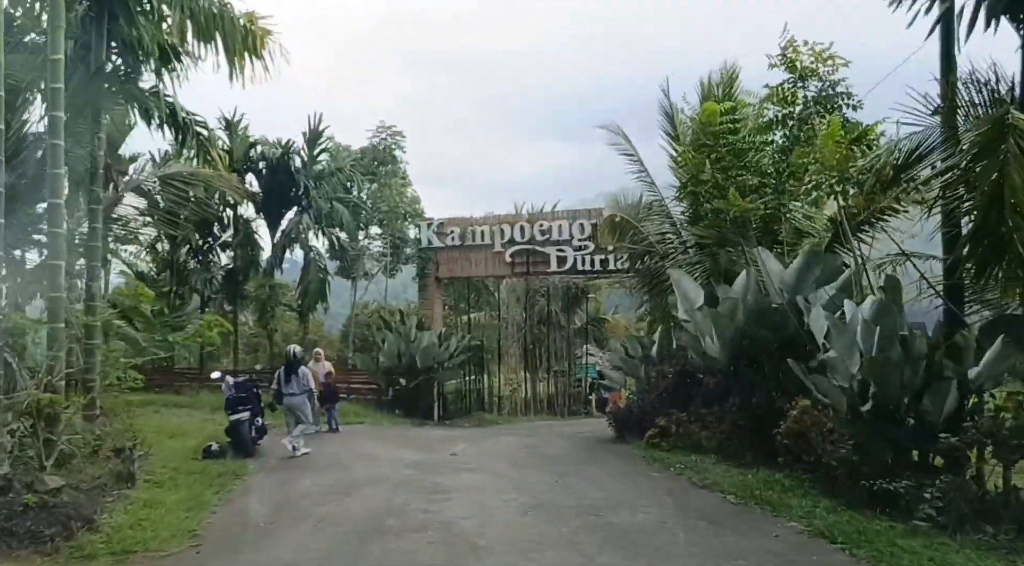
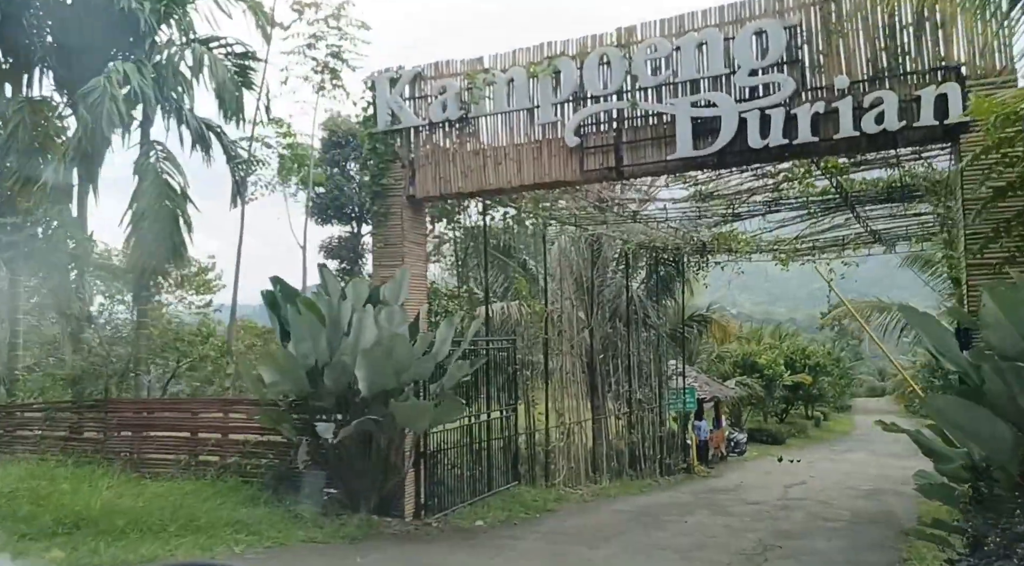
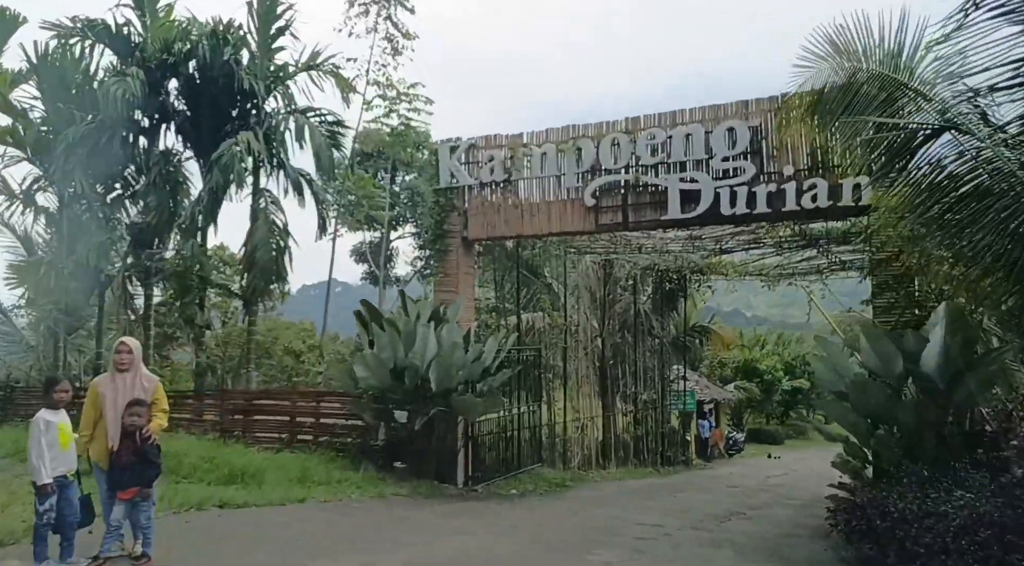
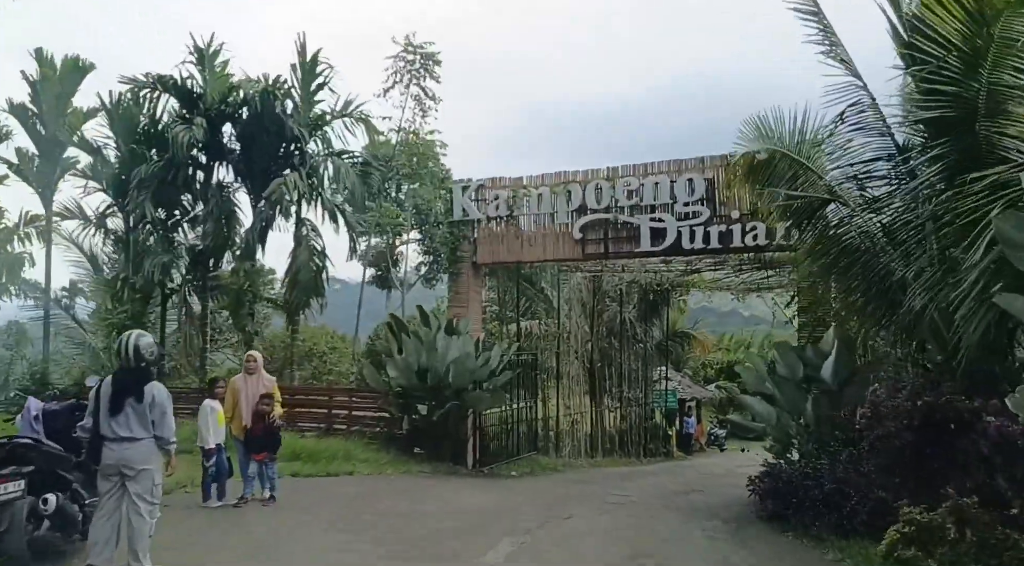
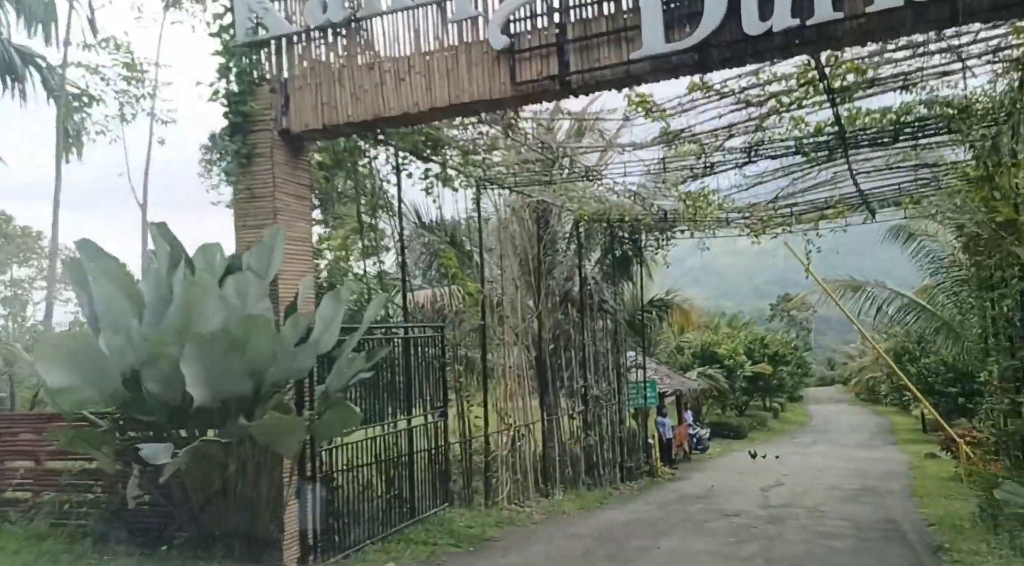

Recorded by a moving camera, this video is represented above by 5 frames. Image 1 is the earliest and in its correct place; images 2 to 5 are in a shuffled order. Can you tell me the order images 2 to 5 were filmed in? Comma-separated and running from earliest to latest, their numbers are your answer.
4, 3, 2, 5
